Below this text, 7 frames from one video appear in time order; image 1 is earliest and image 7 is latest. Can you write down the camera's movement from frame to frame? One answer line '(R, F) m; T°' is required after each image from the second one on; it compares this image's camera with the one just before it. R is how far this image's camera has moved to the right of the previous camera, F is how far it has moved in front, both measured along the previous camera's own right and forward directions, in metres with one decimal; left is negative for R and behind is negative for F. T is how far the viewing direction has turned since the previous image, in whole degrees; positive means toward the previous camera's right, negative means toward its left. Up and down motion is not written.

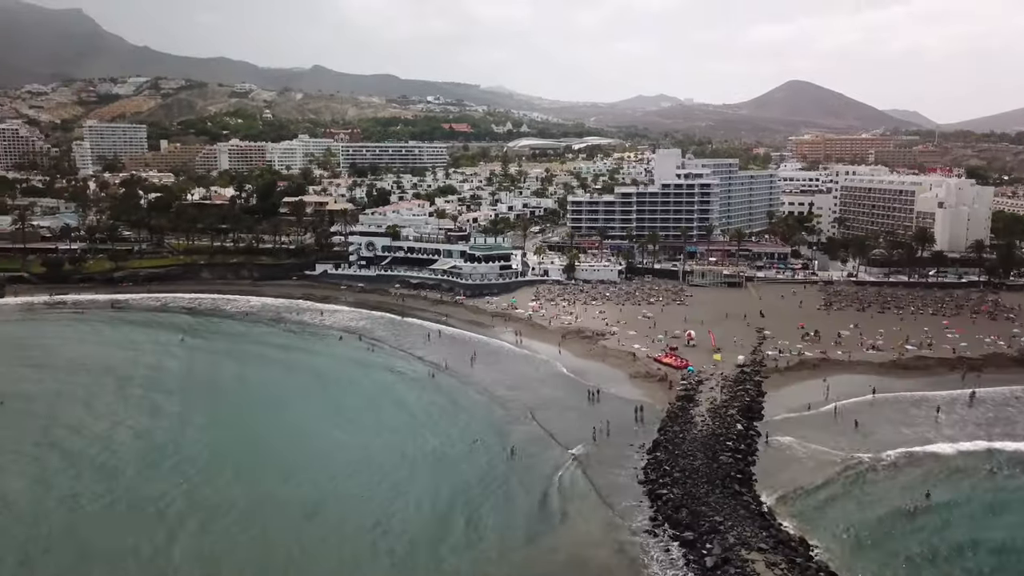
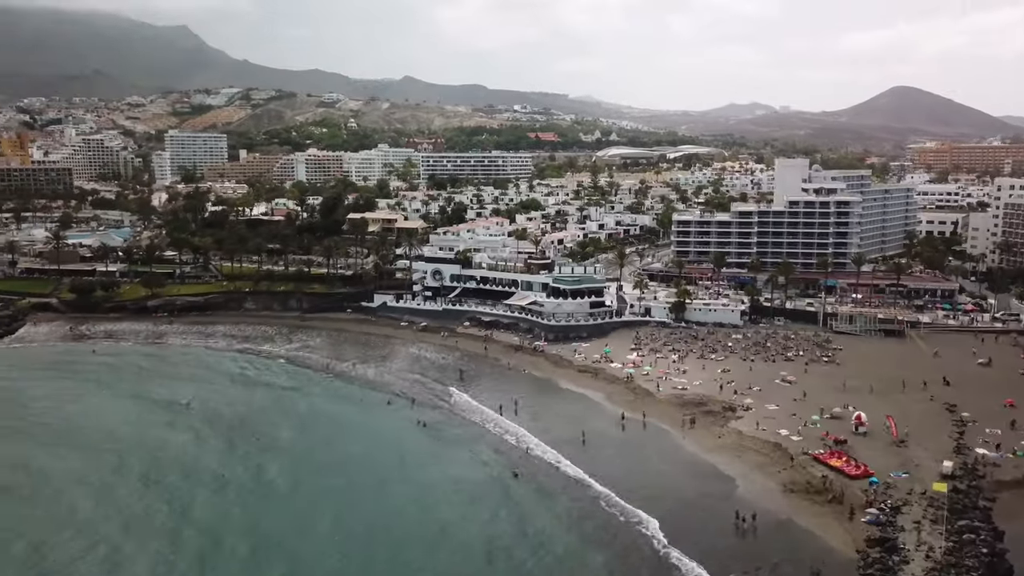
(-0.7, +14.1) m; -6°
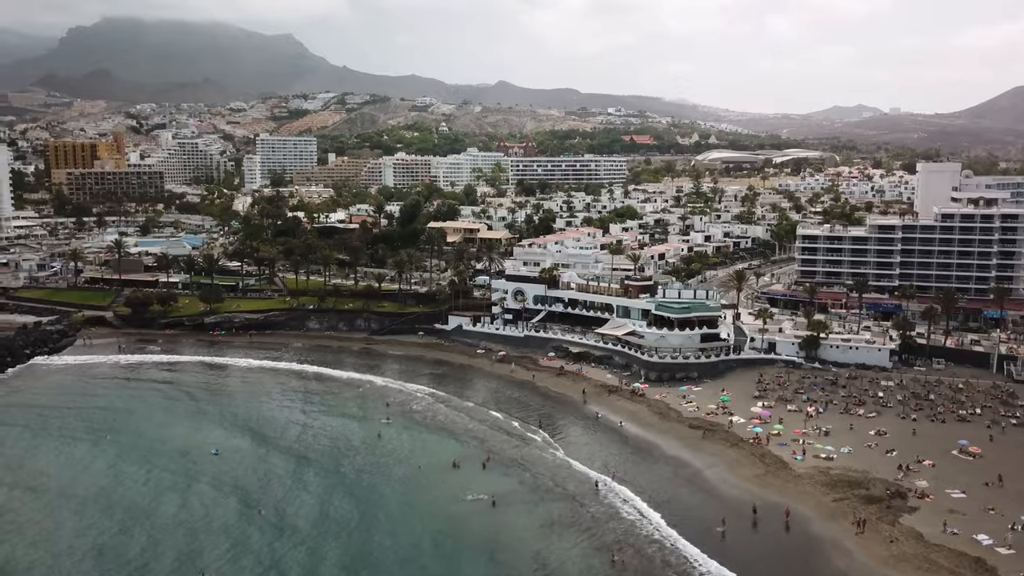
(-0.3, +9.4) m; -6°
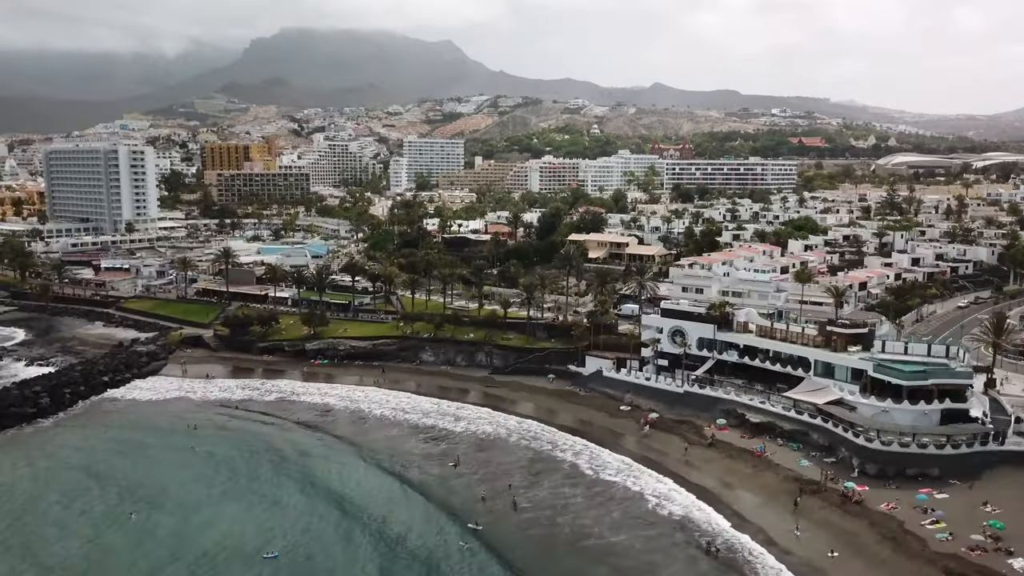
(-0.5, +12.5) m; -10°
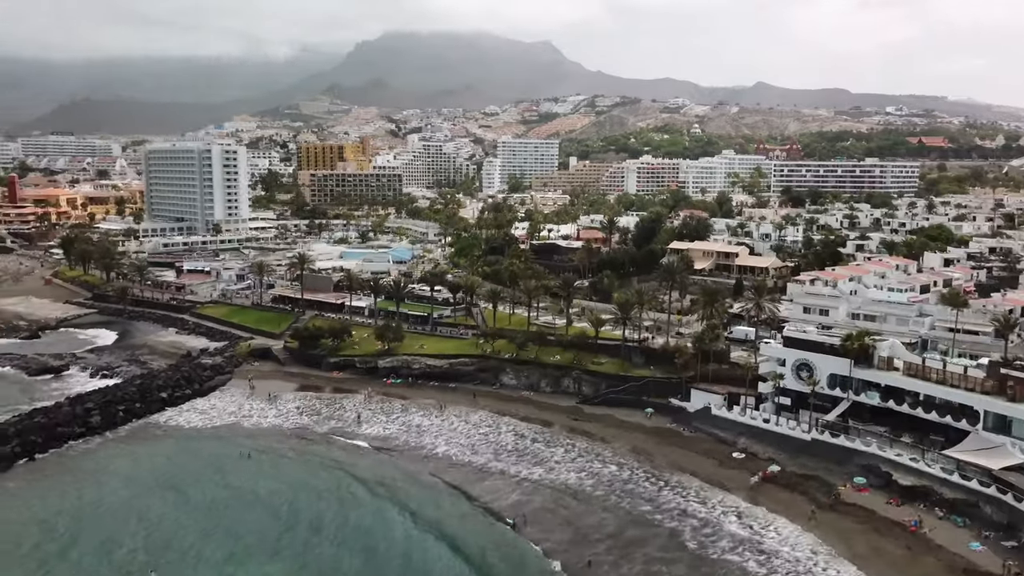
(0.0, +6.2) m; -7°
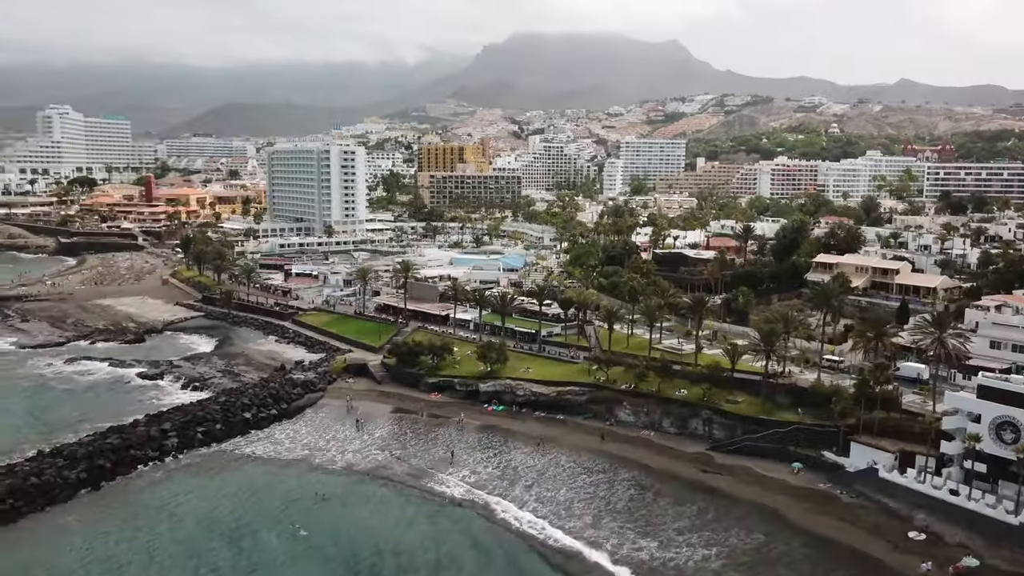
(0.0, +6.2) m; -8°
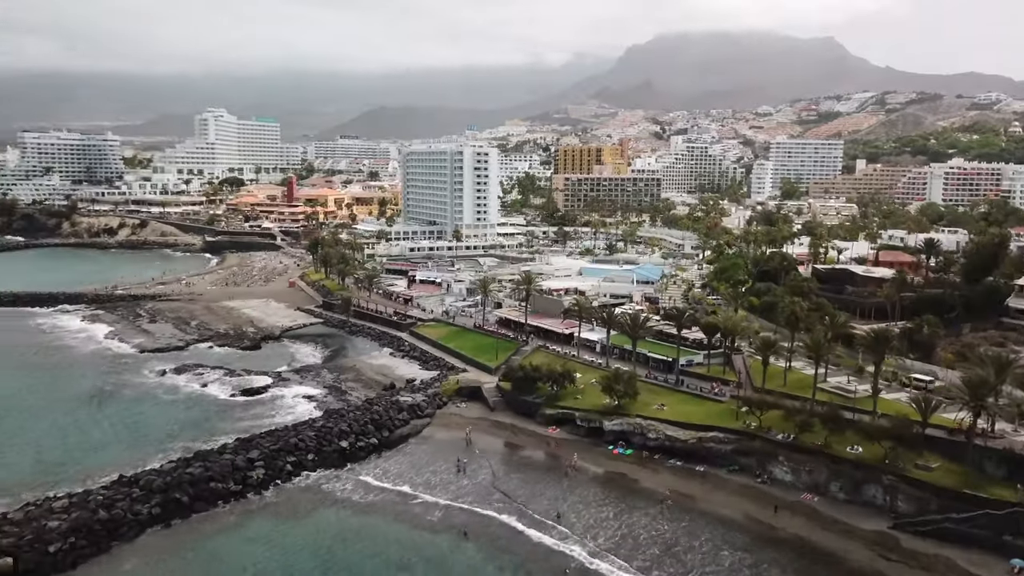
(+0.1, +6.3) m; -9°
